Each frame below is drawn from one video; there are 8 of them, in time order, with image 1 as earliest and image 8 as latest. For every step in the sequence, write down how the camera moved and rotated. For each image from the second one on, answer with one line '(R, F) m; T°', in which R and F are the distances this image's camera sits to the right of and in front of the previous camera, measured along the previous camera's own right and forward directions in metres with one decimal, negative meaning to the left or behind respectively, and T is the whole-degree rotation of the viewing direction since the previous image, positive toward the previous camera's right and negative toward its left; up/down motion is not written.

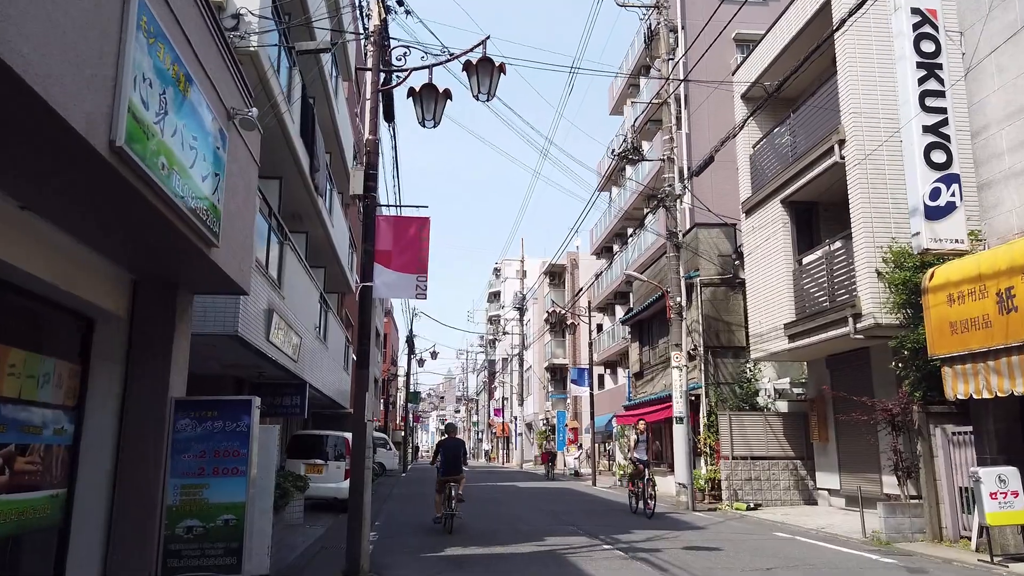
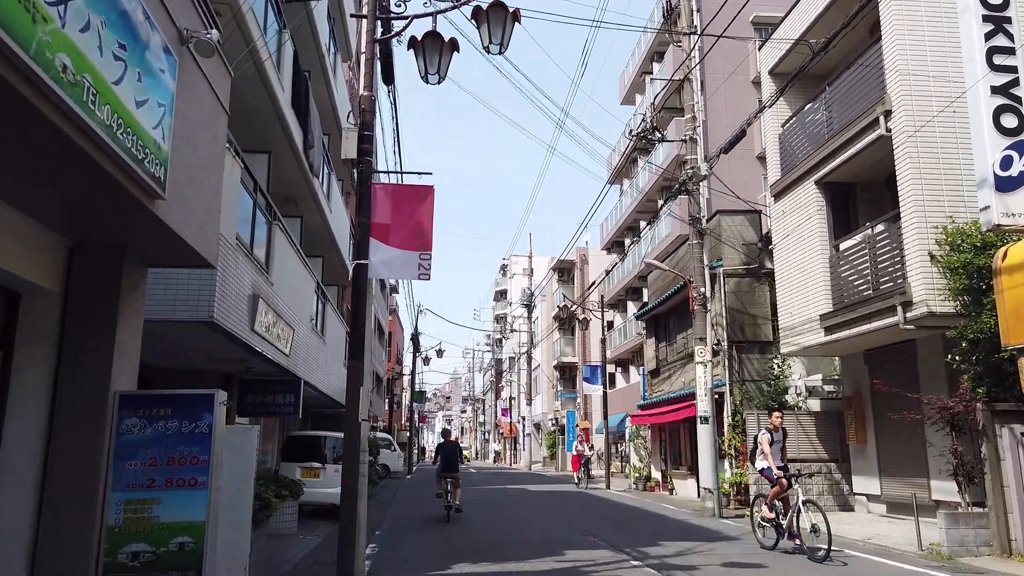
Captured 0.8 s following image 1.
(-0.1, +1.2) m; 0°
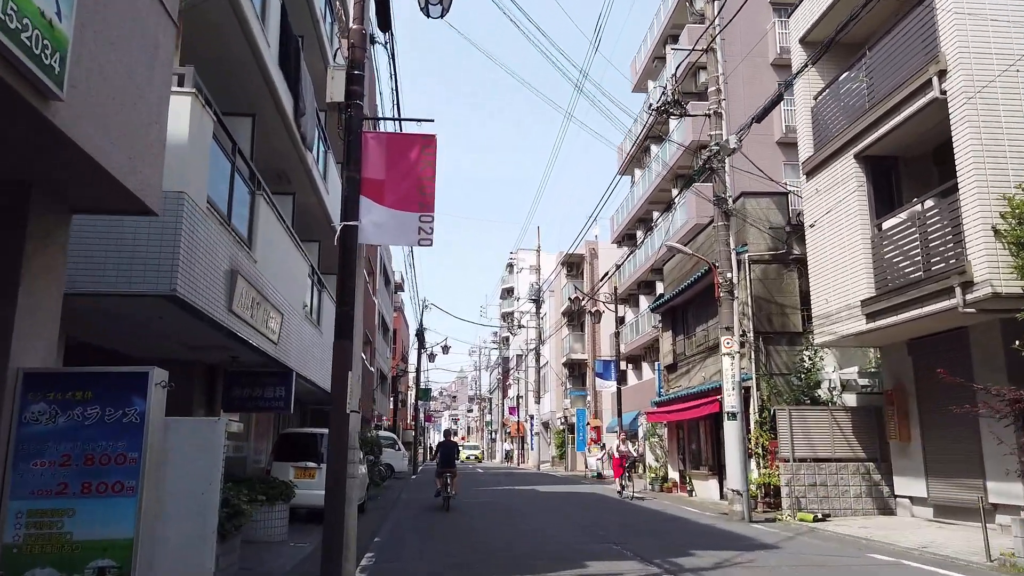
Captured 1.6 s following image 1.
(-0.1, +1.2) m; 0°
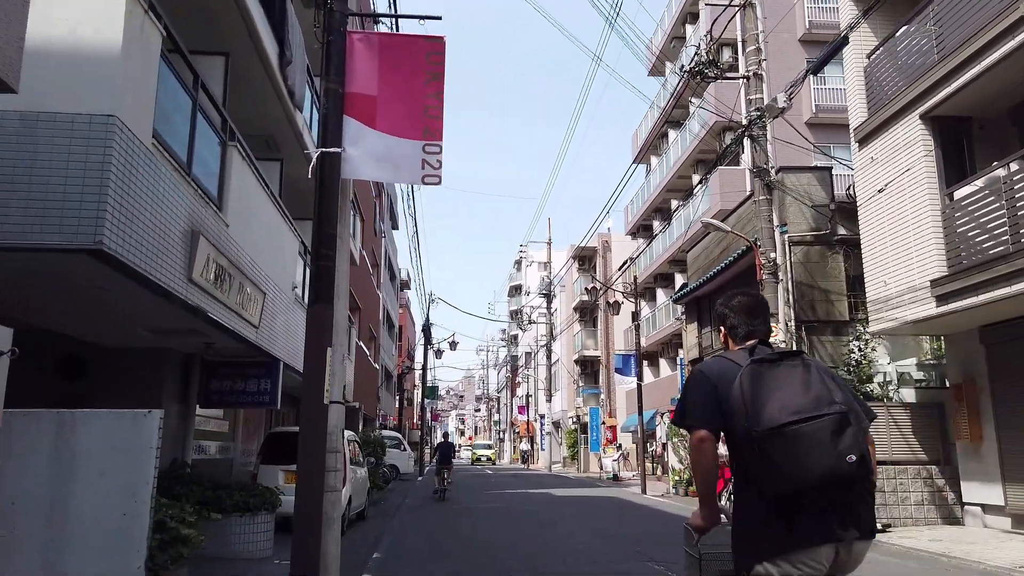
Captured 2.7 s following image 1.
(-0.2, +1.6) m; 0°
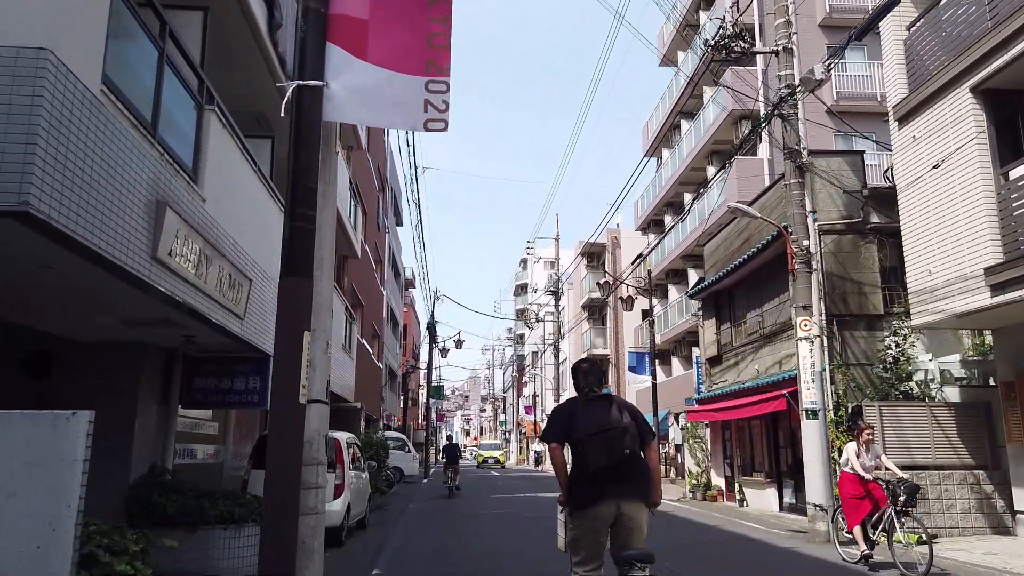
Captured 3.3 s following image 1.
(-0.1, +1.0) m; 0°
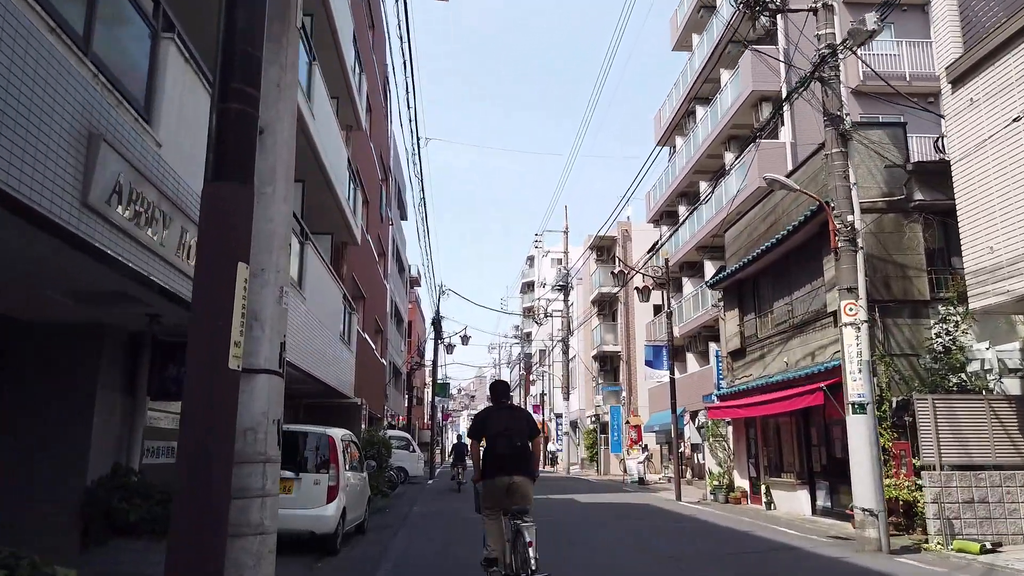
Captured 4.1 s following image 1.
(-0.1, +1.2) m; 0°
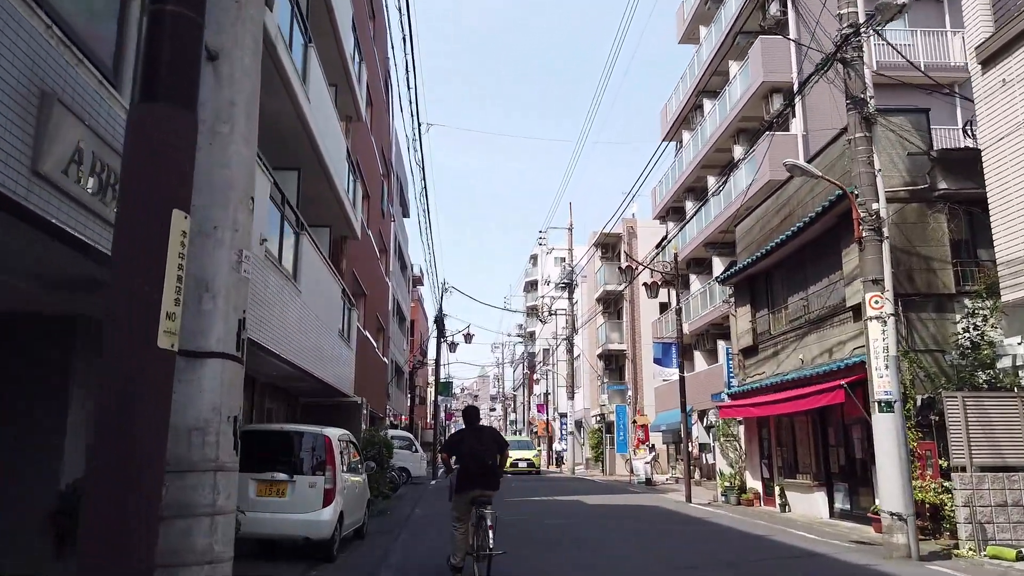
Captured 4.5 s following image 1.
(0.0, +0.6) m; 0°
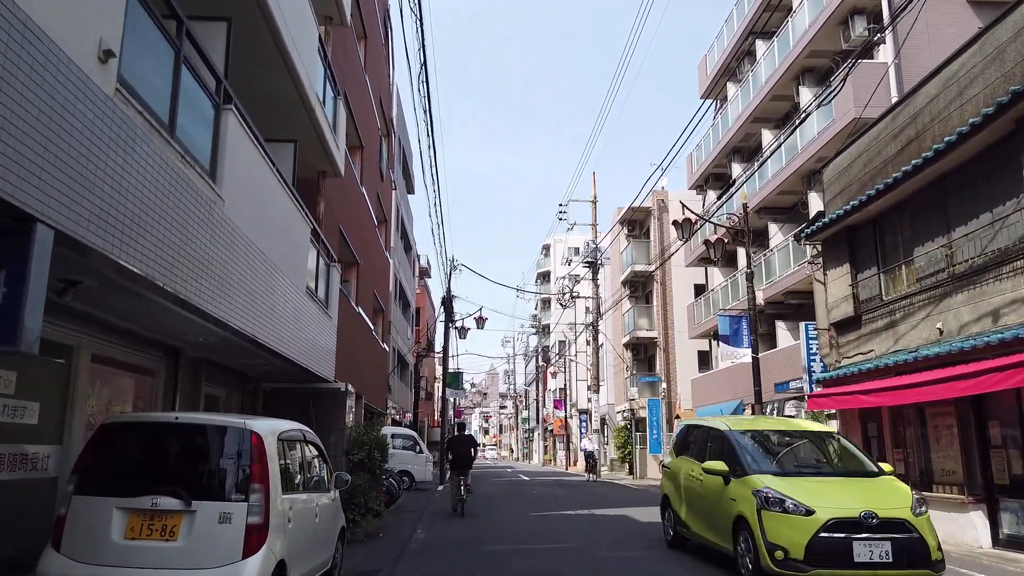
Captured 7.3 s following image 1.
(-0.4, +4.0) m; -1°
